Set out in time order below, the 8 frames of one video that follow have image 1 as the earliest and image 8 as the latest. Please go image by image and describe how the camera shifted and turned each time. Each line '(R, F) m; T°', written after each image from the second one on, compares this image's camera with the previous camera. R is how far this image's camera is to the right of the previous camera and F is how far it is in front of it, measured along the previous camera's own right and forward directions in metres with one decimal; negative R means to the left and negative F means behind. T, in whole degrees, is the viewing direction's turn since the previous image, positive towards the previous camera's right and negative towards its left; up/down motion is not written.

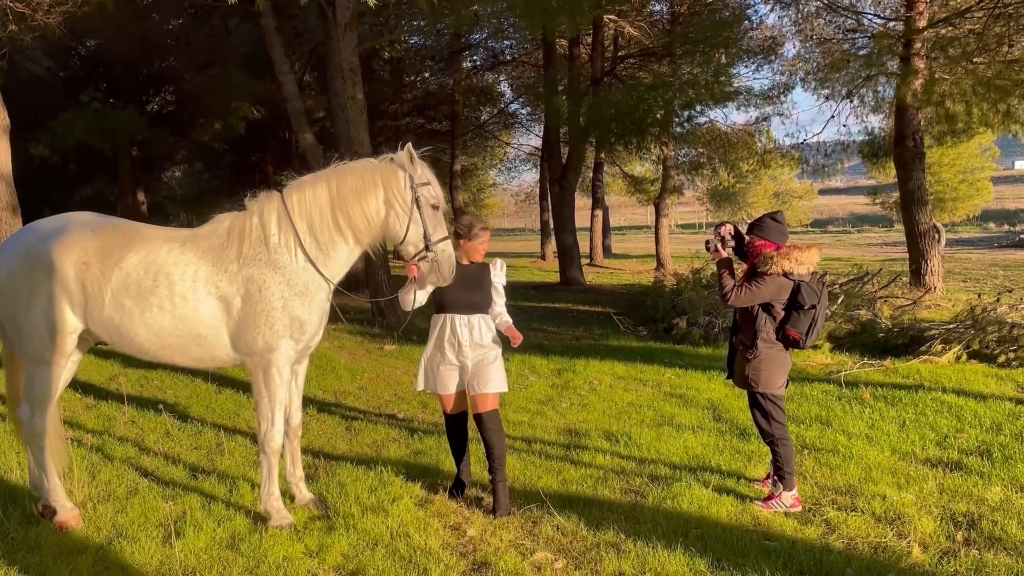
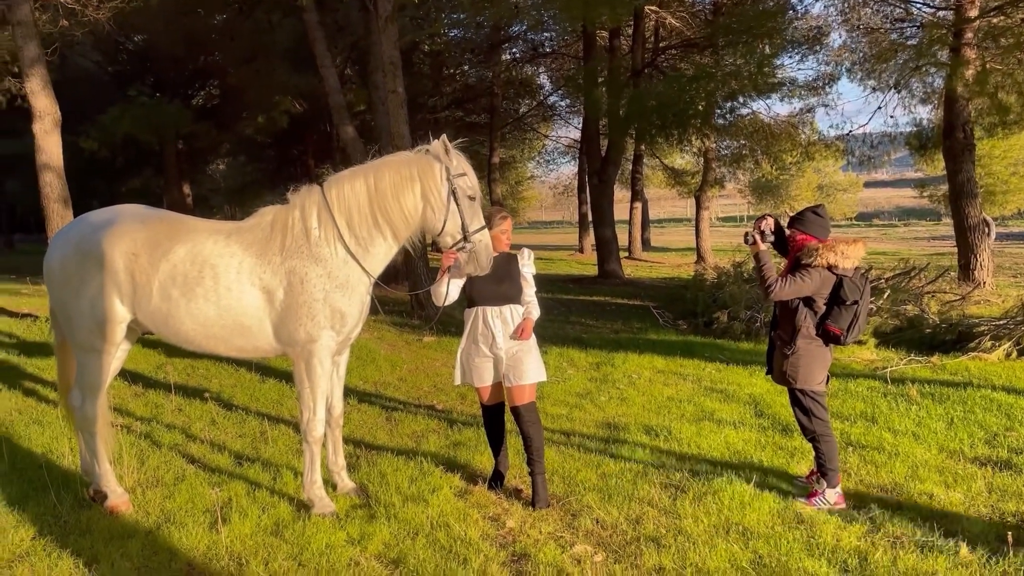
(0.0, 0.0) m; -3°
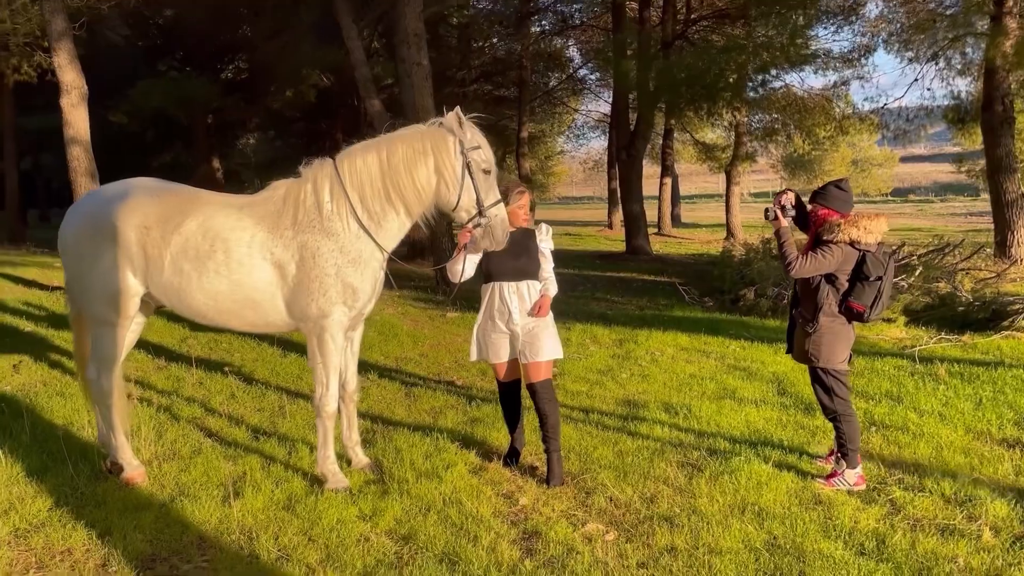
(+0.1, +0.1) m; -2°
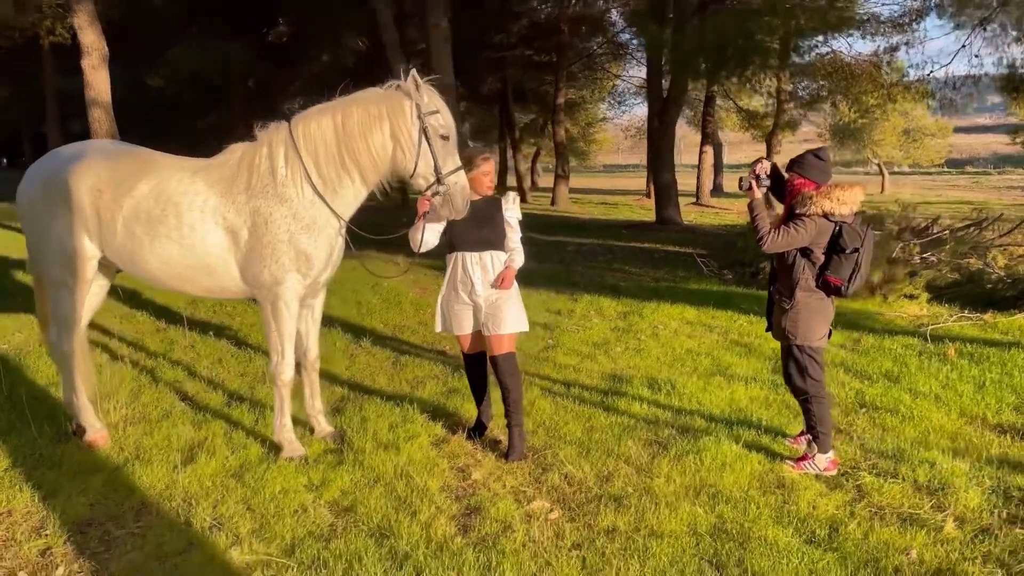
(+0.4, +0.1) m; -3°
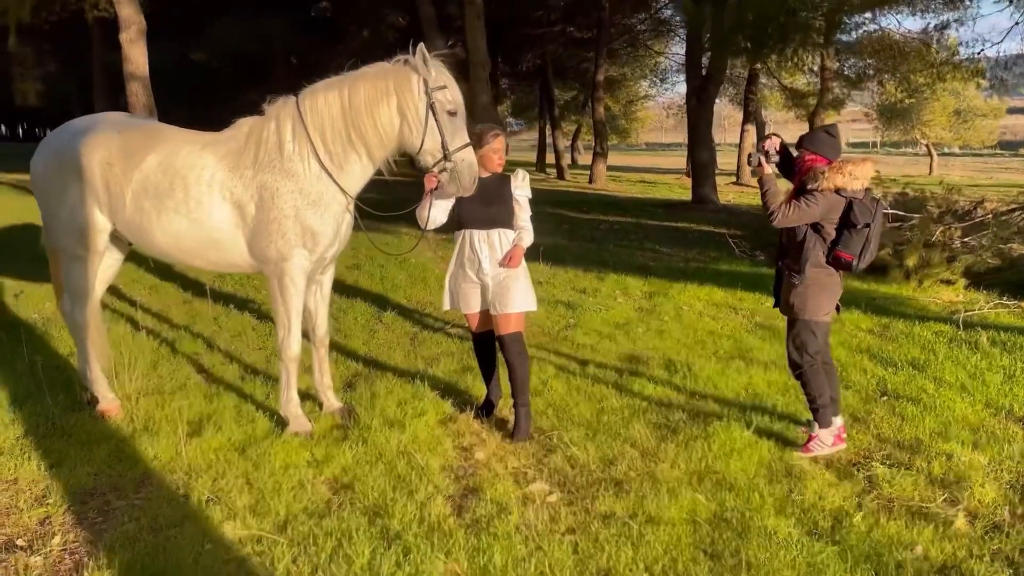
(+0.1, +0.1) m; -3°
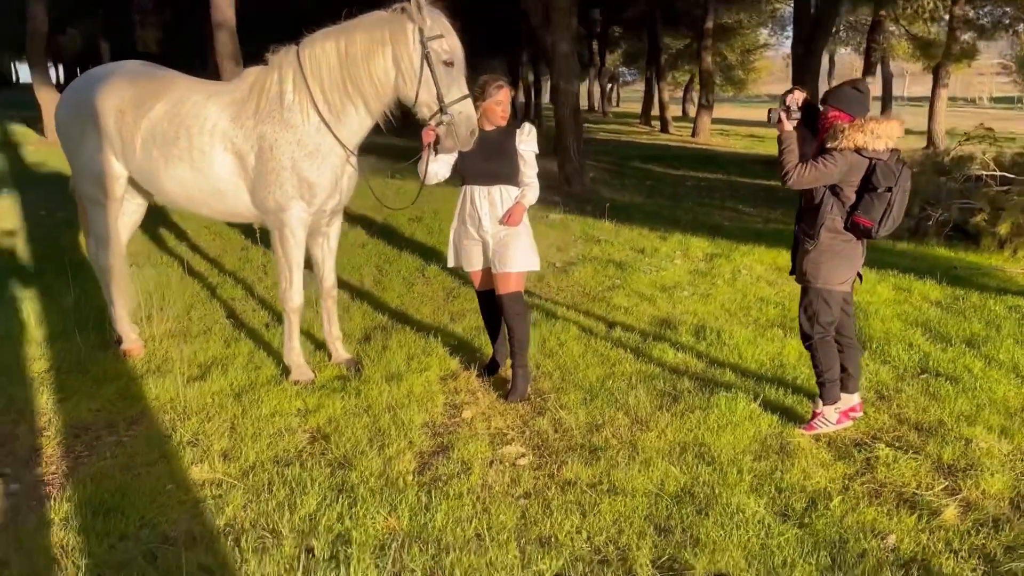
(+0.5, +0.1) m; -7°
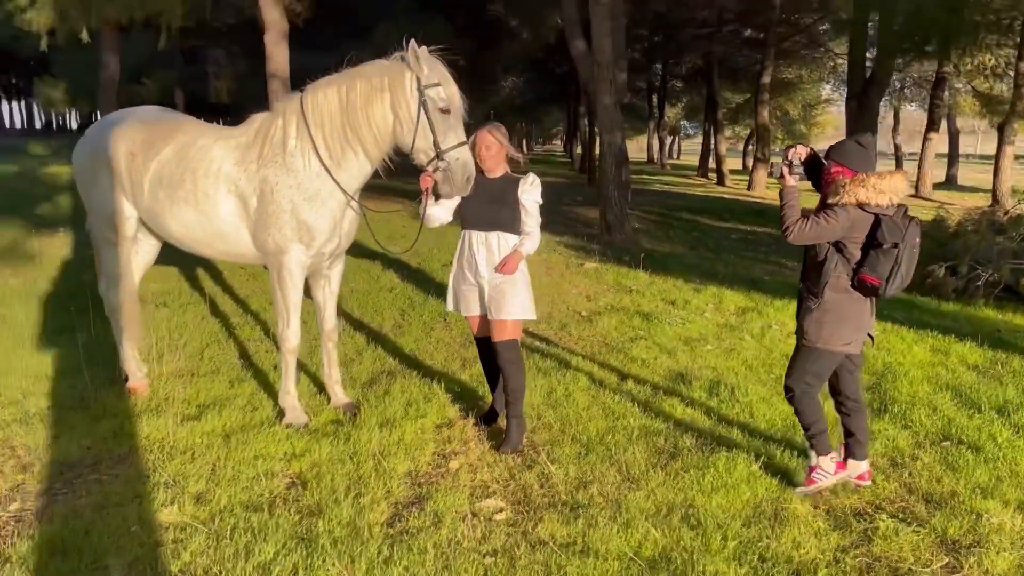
(+0.3, +0.1) m; -4°
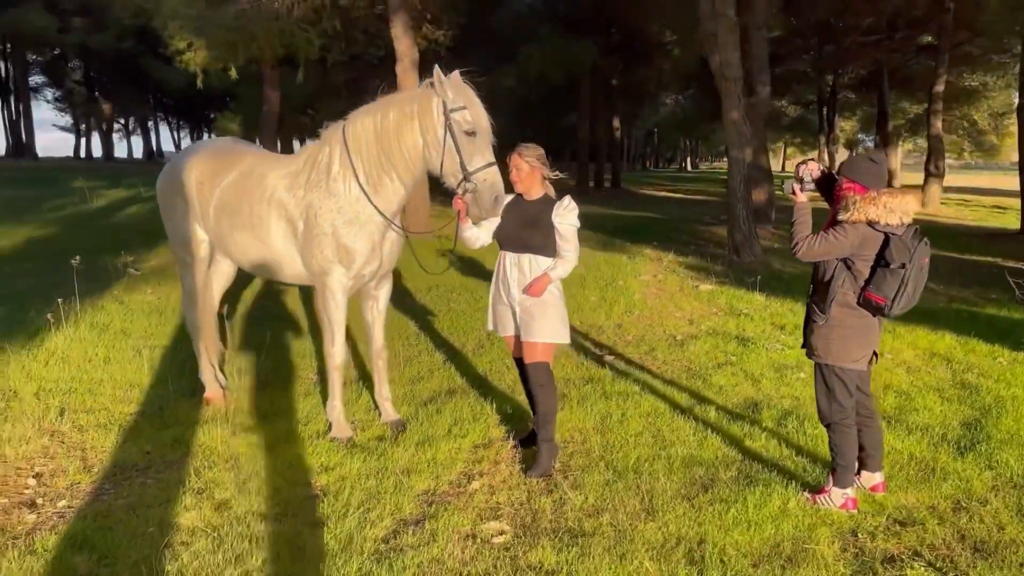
(+0.6, +0.1) m; -11°
